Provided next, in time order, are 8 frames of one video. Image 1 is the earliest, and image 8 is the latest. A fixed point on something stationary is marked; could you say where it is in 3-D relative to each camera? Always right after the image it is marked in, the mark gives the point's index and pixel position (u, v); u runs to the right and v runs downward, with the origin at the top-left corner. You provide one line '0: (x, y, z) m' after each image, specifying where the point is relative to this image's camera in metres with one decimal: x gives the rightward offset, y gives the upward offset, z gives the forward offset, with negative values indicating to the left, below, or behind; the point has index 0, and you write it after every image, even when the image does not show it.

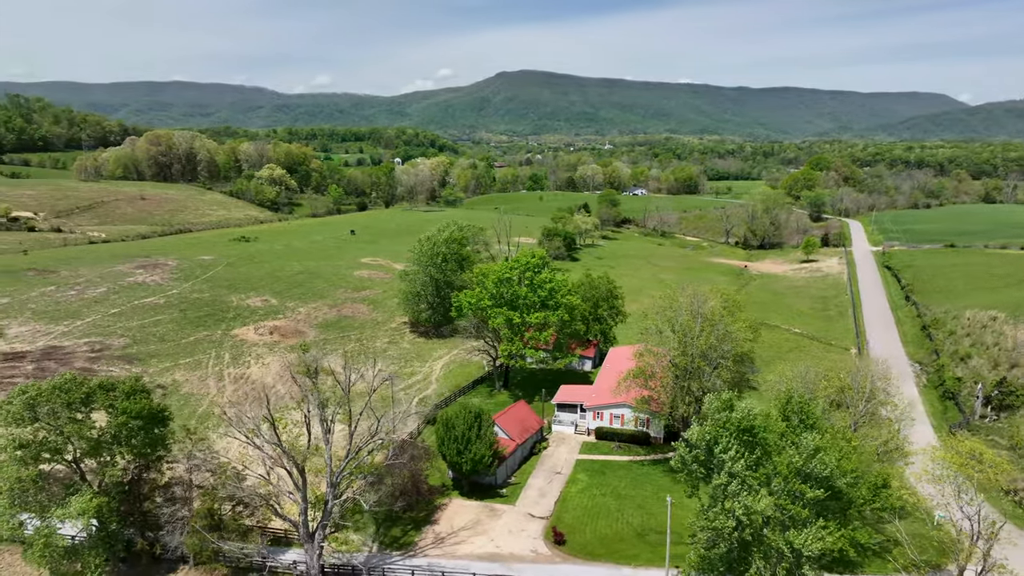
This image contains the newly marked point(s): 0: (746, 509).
0: (+6.6, -6.3, +20.1) m
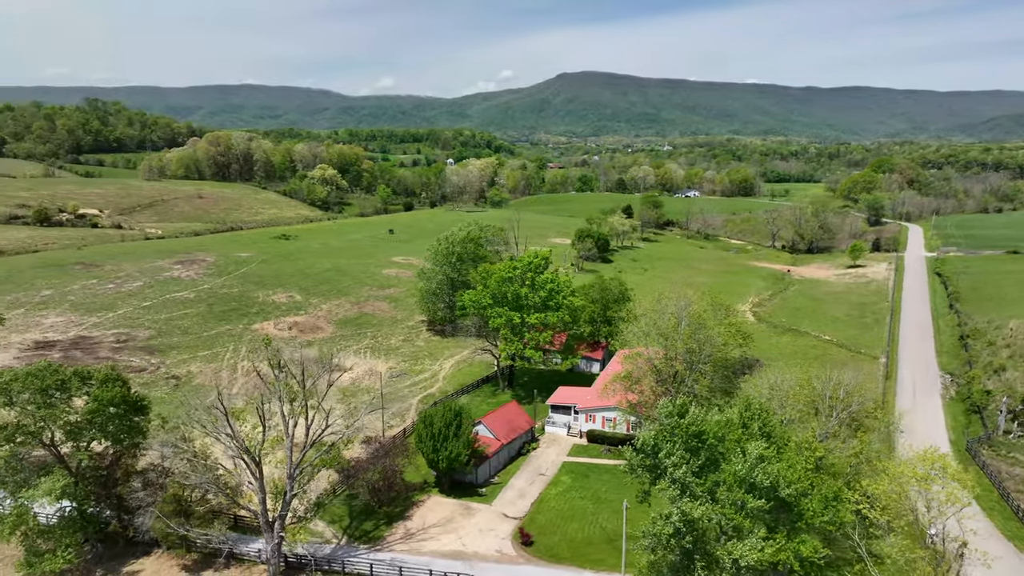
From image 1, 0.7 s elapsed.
0: (+4.8, -6.3, +19.6) m
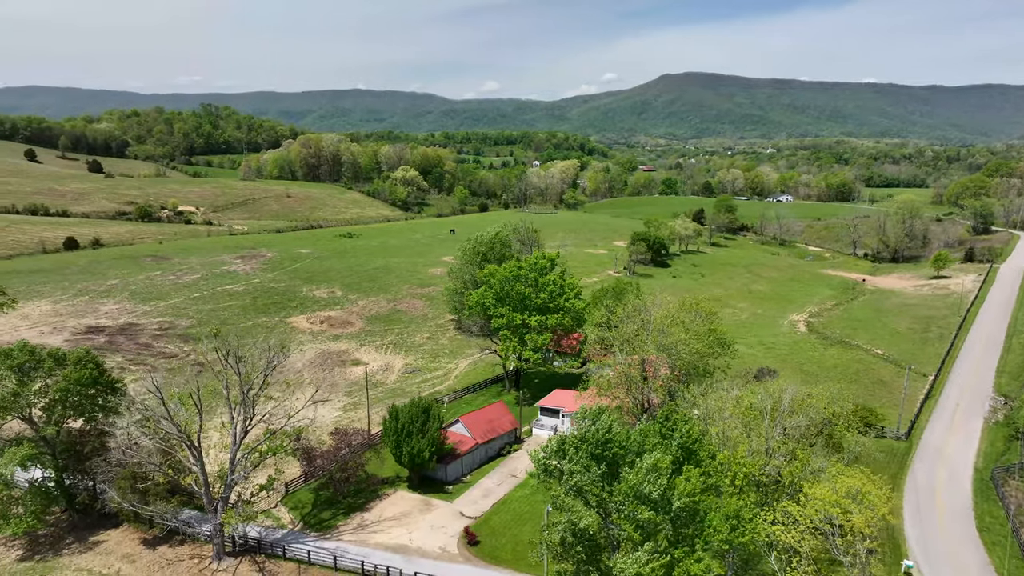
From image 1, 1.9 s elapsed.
0: (+1.7, -6.4, +19.1) m
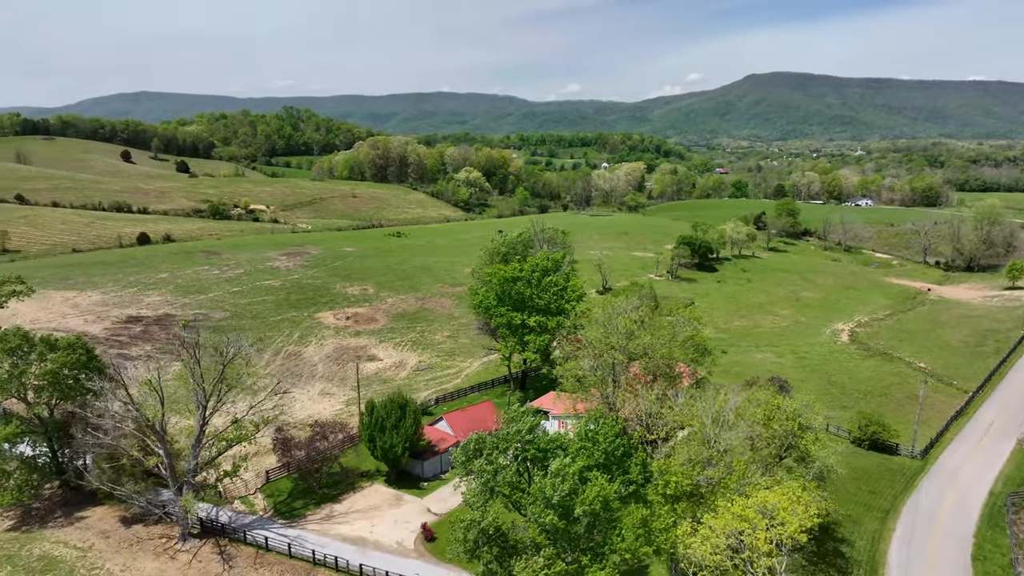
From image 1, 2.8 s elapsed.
0: (-0.8, -6.4, +19.0) m
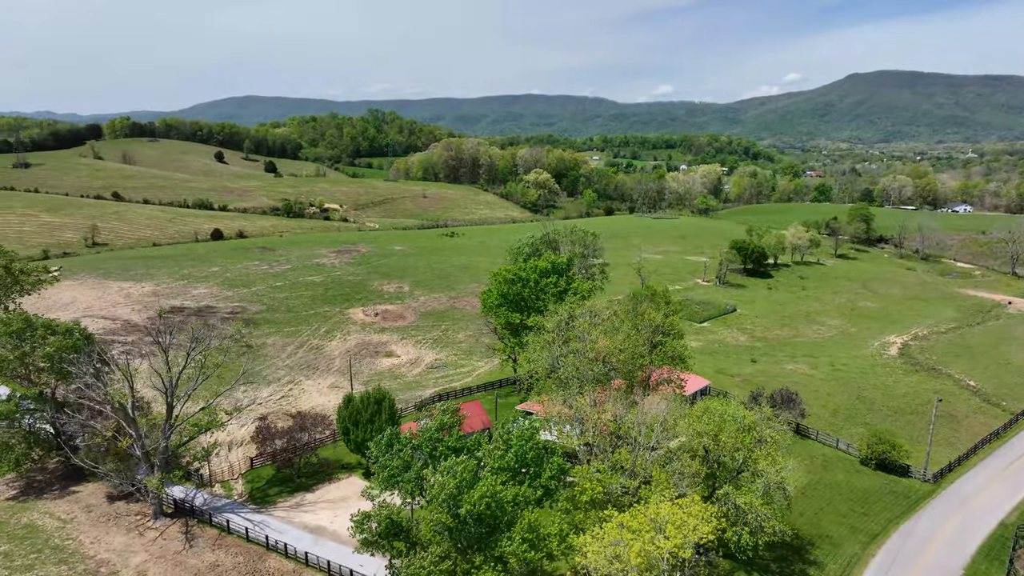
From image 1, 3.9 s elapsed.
0: (-3.5, -6.3, +19.2) m
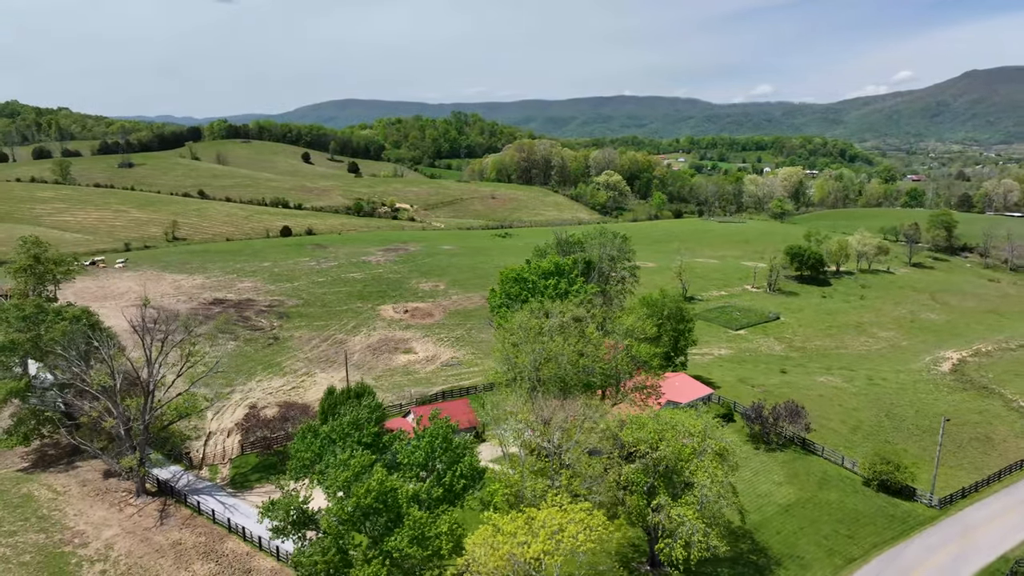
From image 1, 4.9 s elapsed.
0: (-6.2, -6.1, +19.8) m
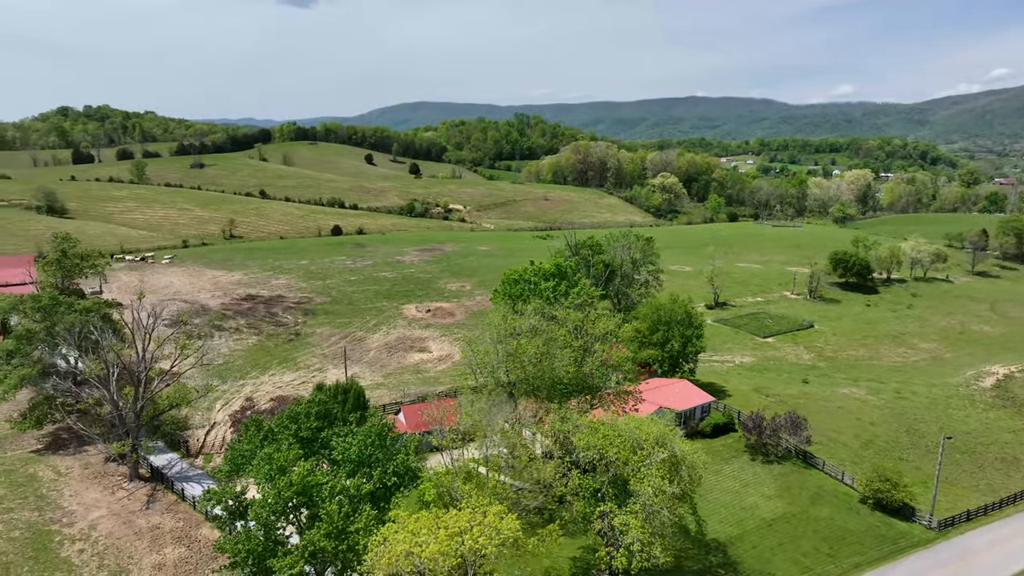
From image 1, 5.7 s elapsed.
0: (-8.2, -6.0, +20.4) m
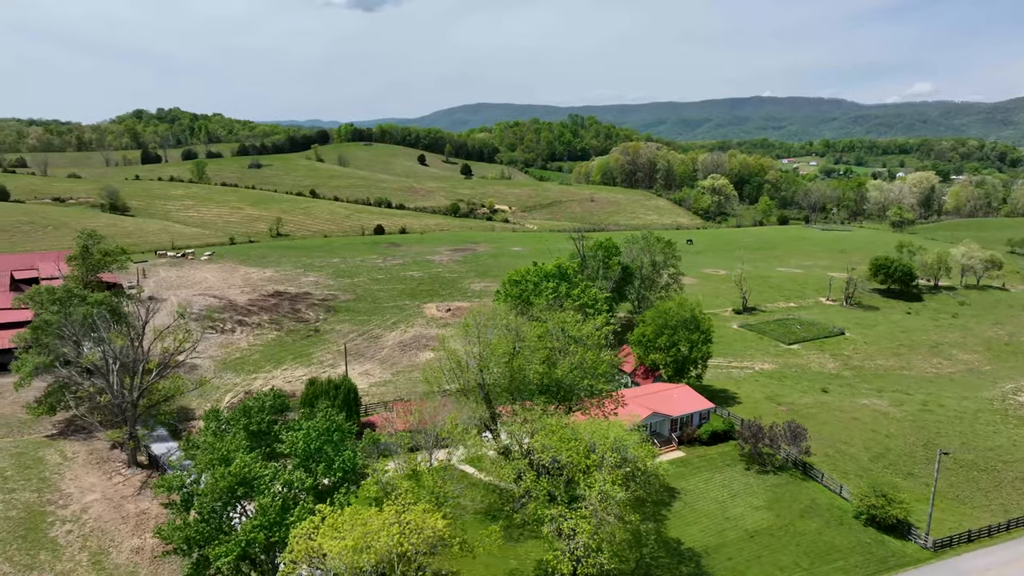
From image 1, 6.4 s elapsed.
0: (-9.9, -5.9, +21.1) m
